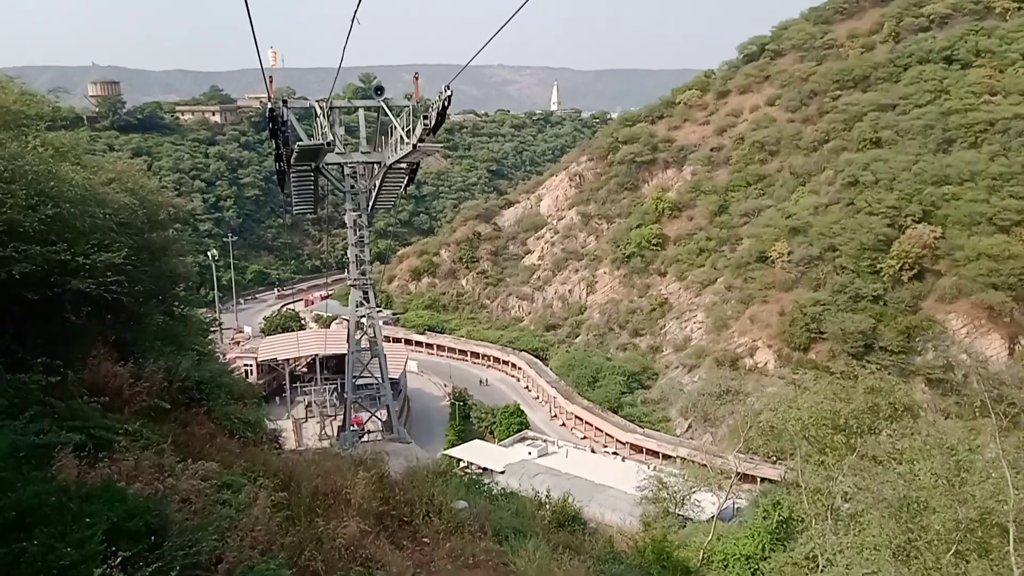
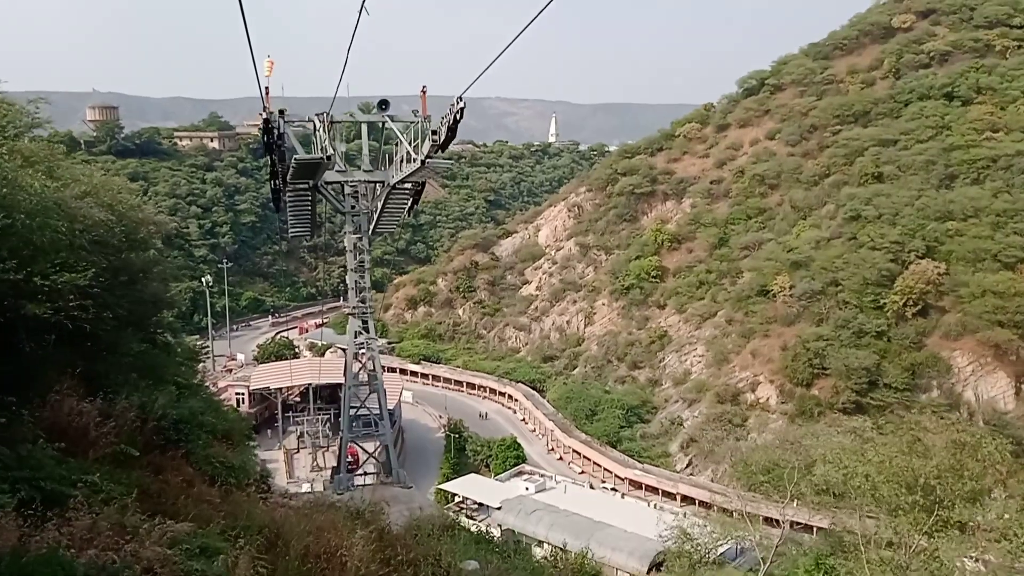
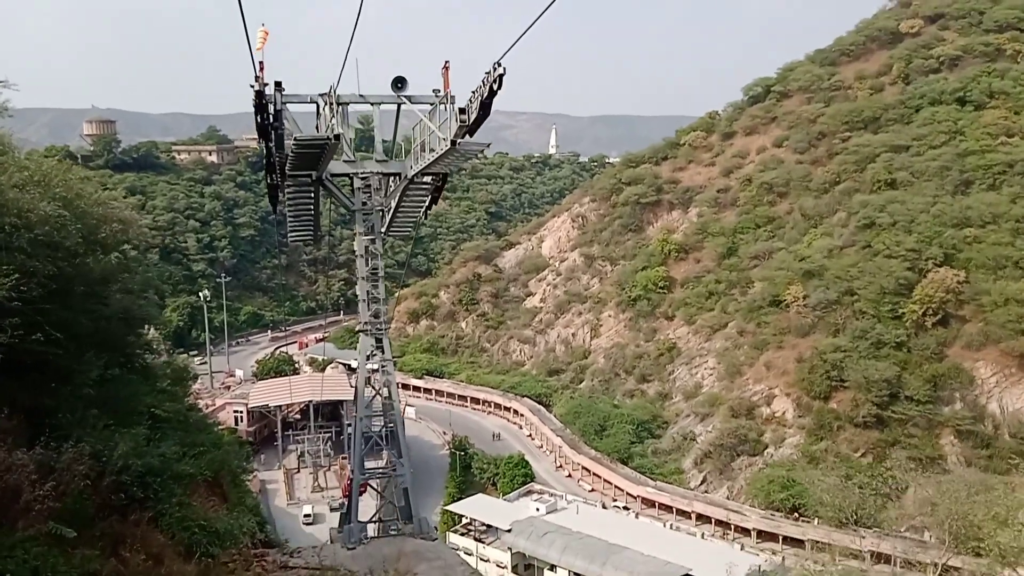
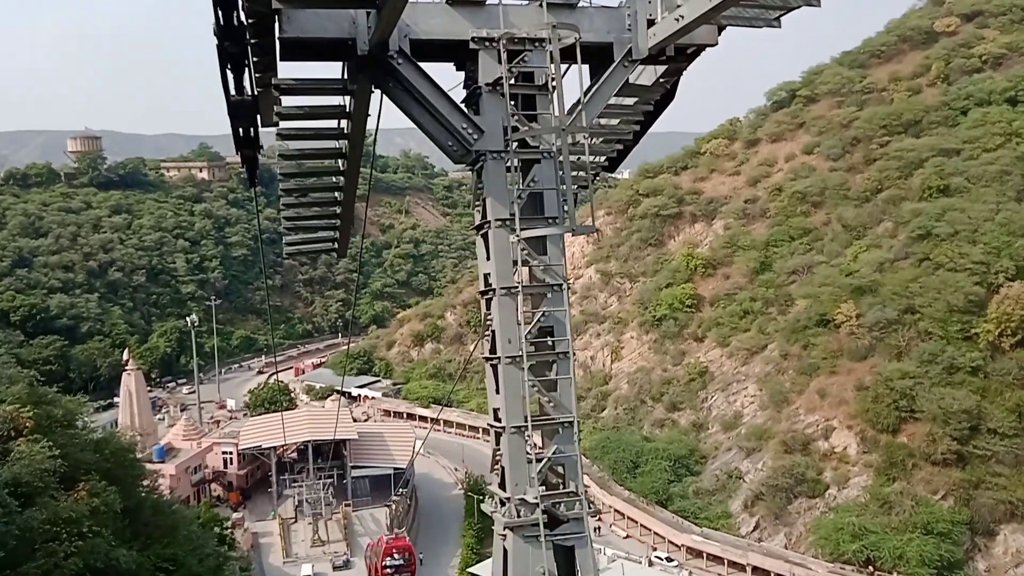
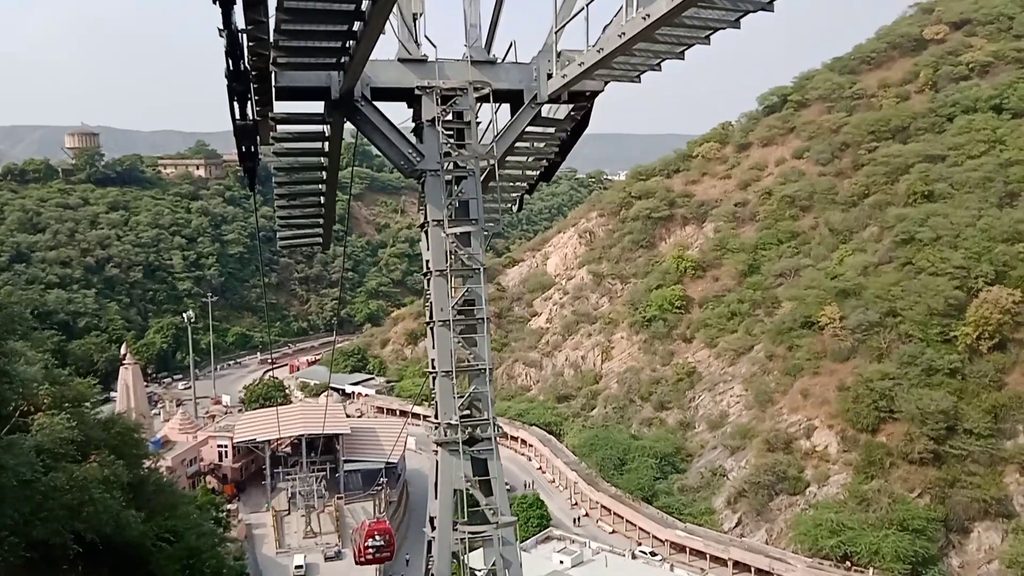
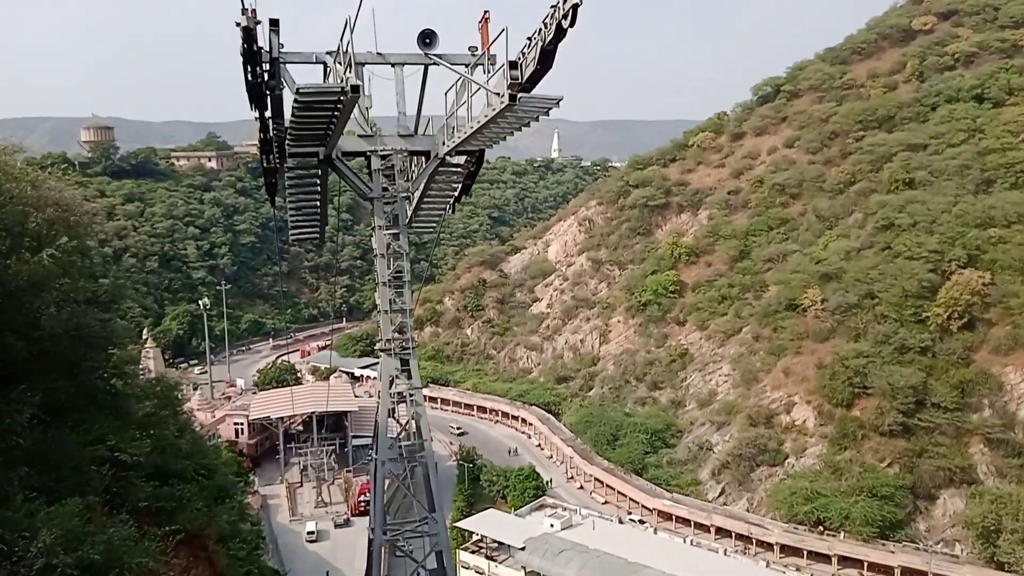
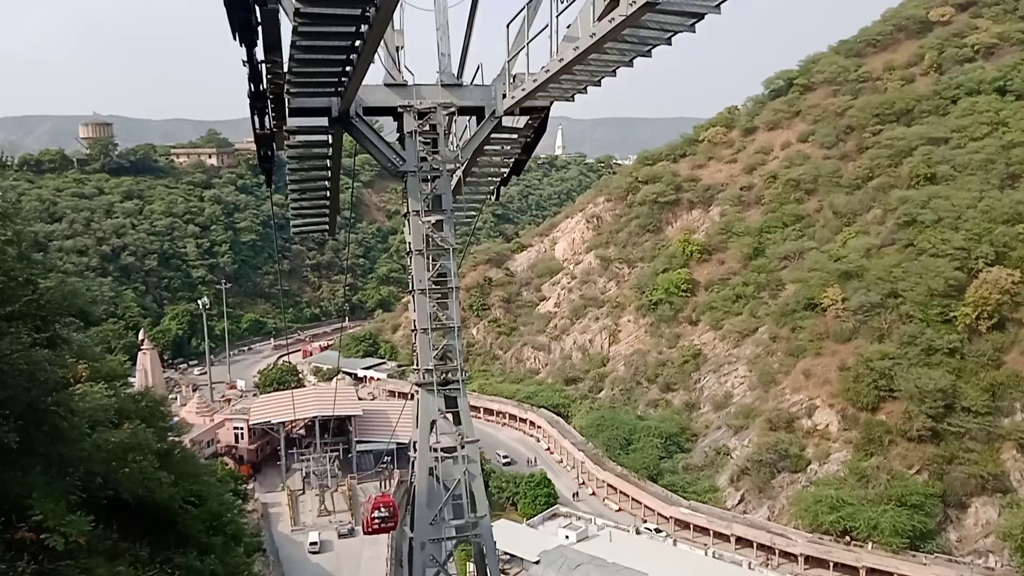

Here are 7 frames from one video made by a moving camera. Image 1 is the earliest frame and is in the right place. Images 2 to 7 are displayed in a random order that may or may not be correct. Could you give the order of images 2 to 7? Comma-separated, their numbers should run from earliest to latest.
2, 3, 6, 7, 5, 4
